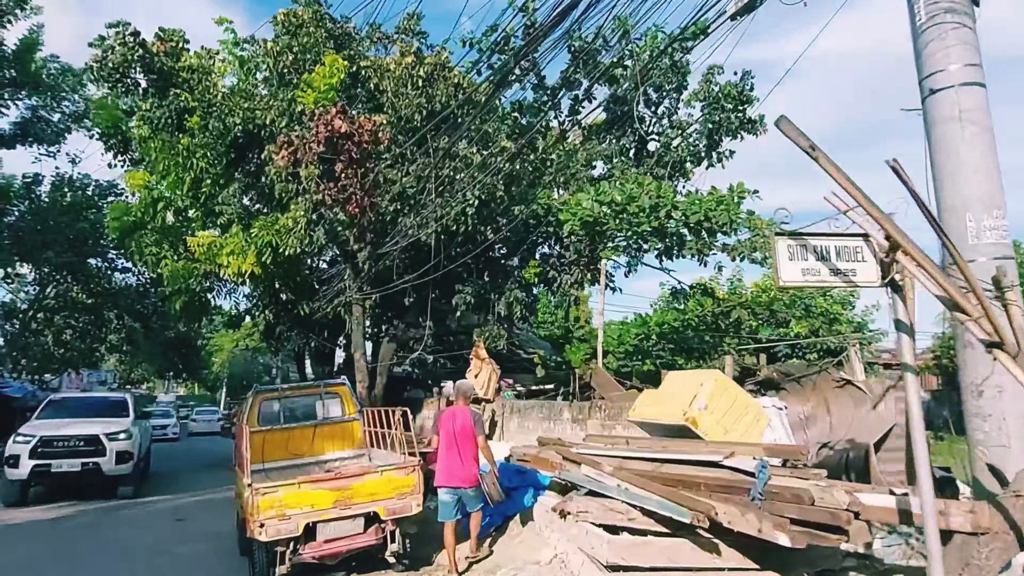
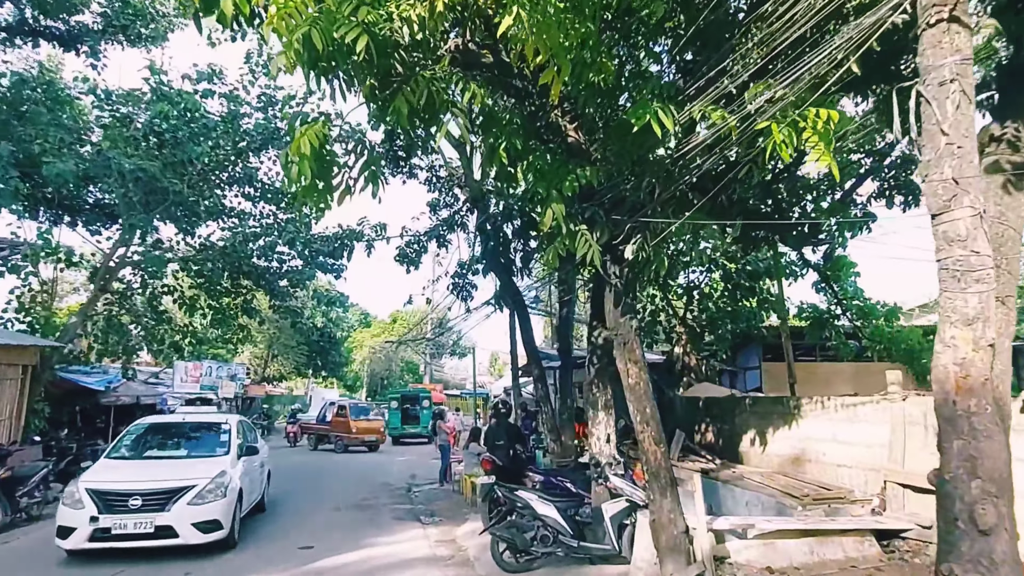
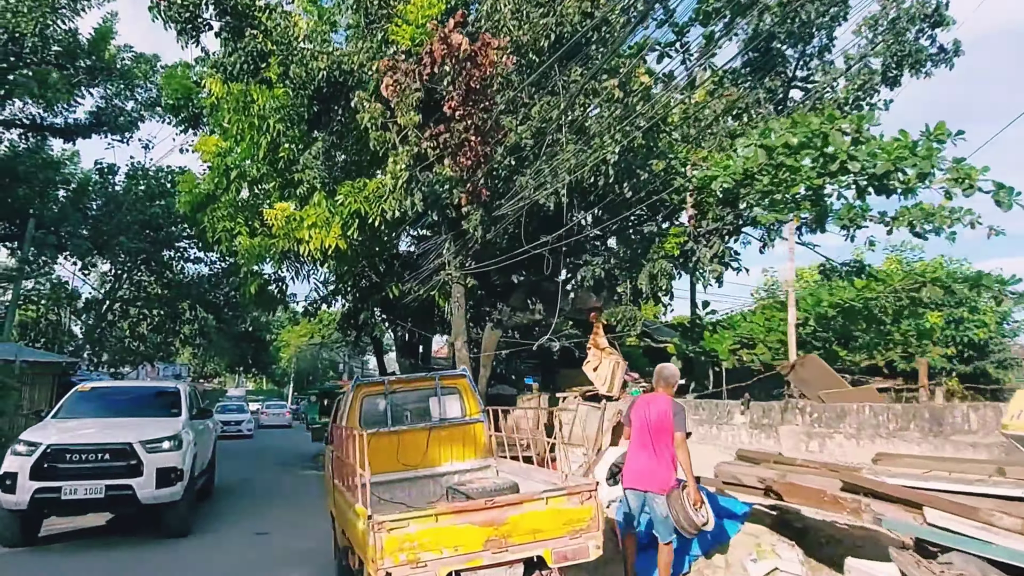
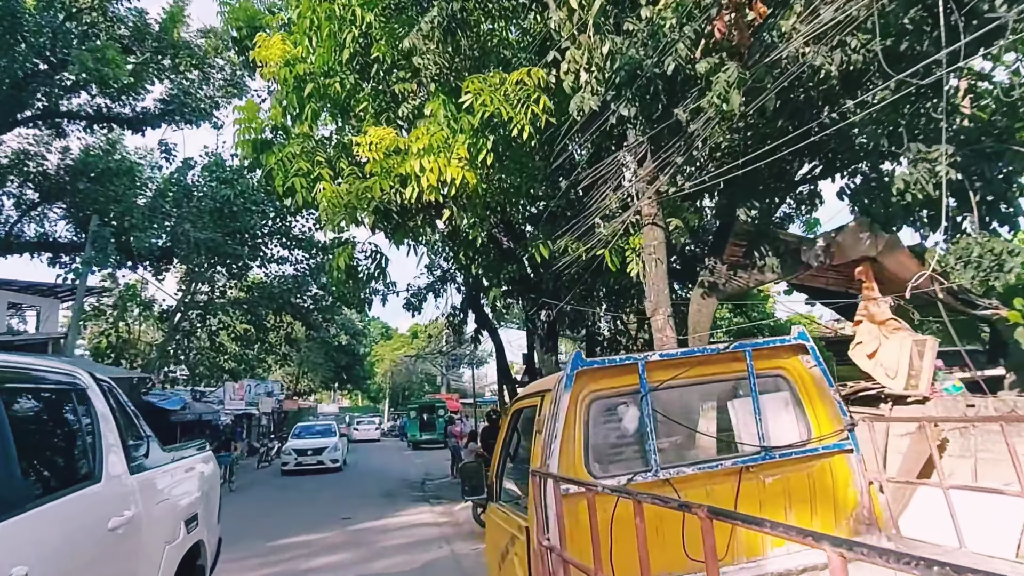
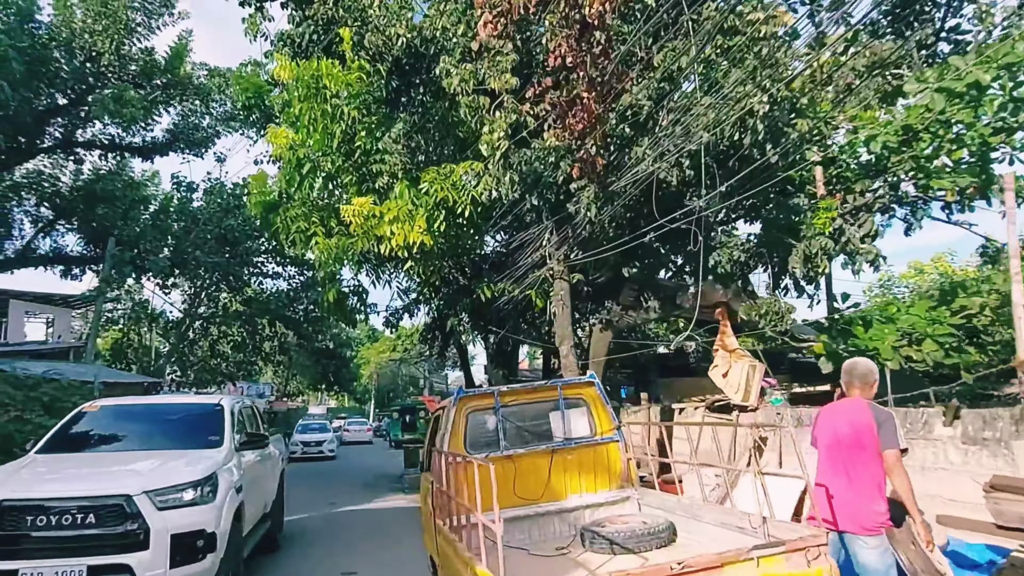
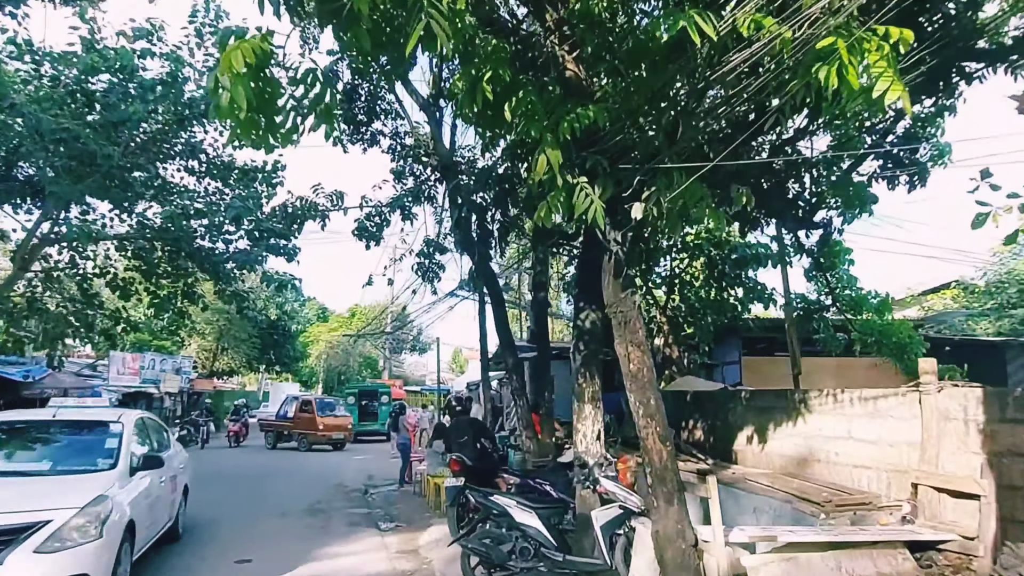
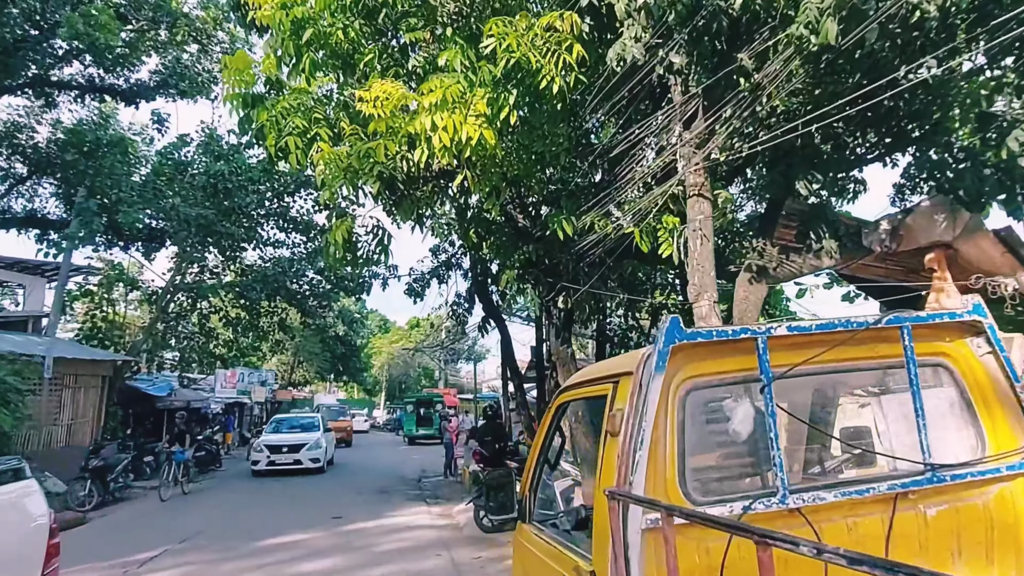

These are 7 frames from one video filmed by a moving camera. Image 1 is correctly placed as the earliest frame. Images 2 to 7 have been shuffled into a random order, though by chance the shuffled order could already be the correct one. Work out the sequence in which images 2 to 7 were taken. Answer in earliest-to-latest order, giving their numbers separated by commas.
3, 5, 4, 7, 2, 6
